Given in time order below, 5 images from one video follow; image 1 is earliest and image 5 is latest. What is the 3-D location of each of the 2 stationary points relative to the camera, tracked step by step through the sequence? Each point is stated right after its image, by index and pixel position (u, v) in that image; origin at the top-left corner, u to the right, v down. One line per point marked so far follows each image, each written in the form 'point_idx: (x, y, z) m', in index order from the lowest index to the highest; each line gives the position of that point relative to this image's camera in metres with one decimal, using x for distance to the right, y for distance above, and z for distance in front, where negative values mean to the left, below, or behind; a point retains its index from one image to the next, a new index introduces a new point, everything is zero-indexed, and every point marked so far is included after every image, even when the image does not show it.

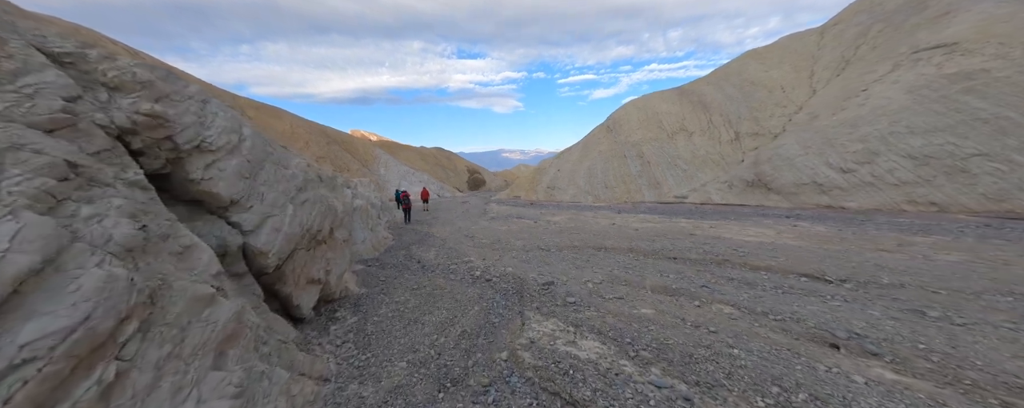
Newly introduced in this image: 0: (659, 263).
0: (+4.2, -1.7, +9.2) m
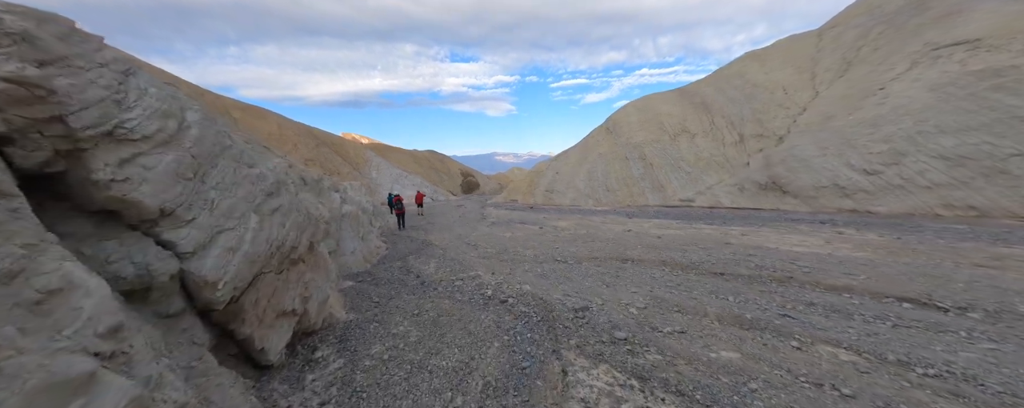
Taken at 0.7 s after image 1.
0: (+4.7, -1.8, +7.8) m
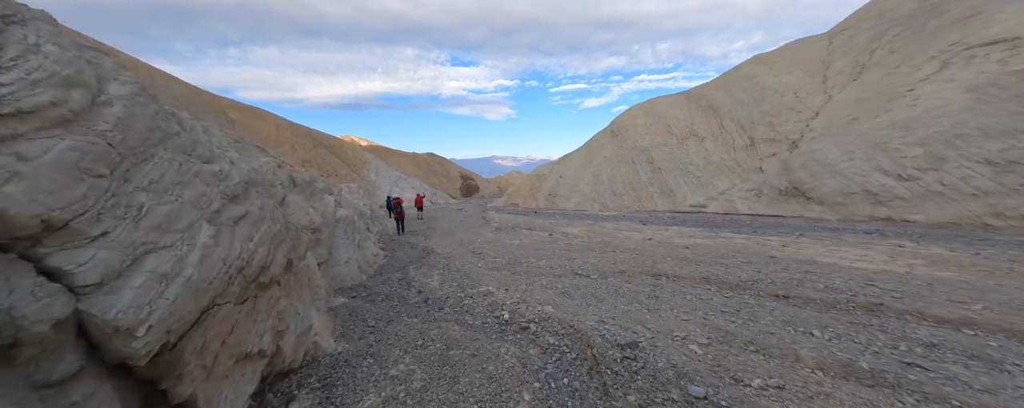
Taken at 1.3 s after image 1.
0: (+5.2, -2.0, +6.4) m
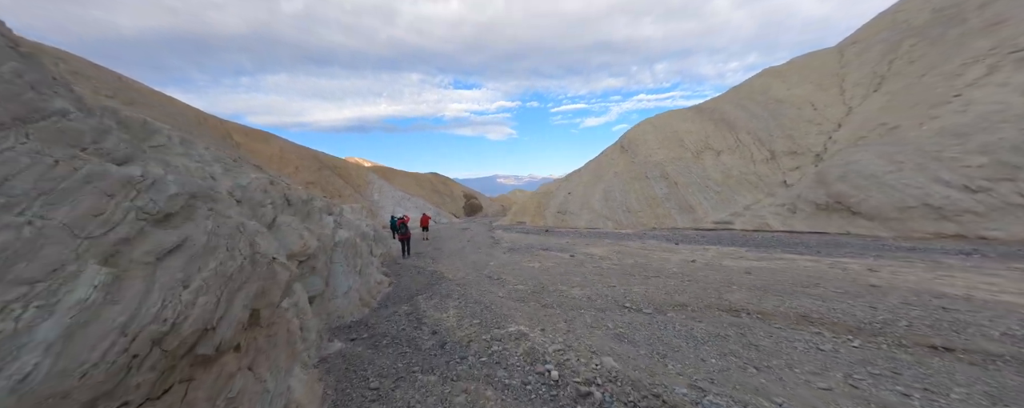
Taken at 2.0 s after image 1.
0: (+6.0, -2.2, +4.6) m
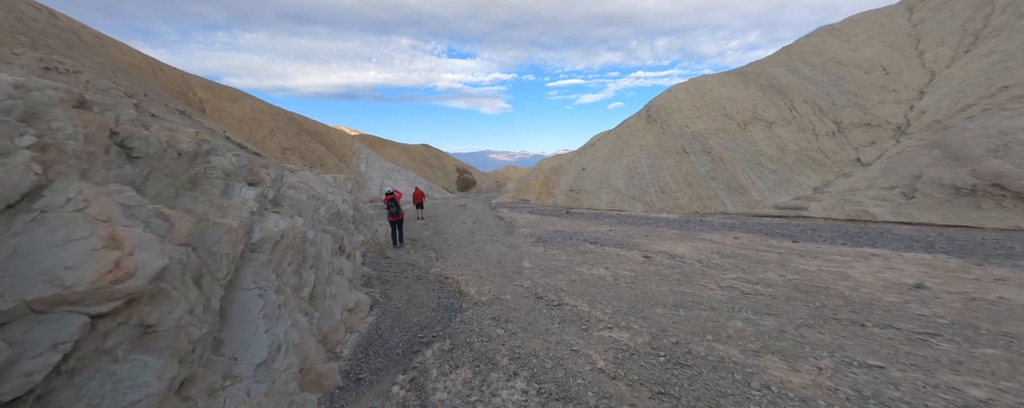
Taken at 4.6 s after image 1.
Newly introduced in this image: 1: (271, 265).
0: (+8.0, -2.4, -1.0) m
1: (-4.3, -1.1, +5.7) m
